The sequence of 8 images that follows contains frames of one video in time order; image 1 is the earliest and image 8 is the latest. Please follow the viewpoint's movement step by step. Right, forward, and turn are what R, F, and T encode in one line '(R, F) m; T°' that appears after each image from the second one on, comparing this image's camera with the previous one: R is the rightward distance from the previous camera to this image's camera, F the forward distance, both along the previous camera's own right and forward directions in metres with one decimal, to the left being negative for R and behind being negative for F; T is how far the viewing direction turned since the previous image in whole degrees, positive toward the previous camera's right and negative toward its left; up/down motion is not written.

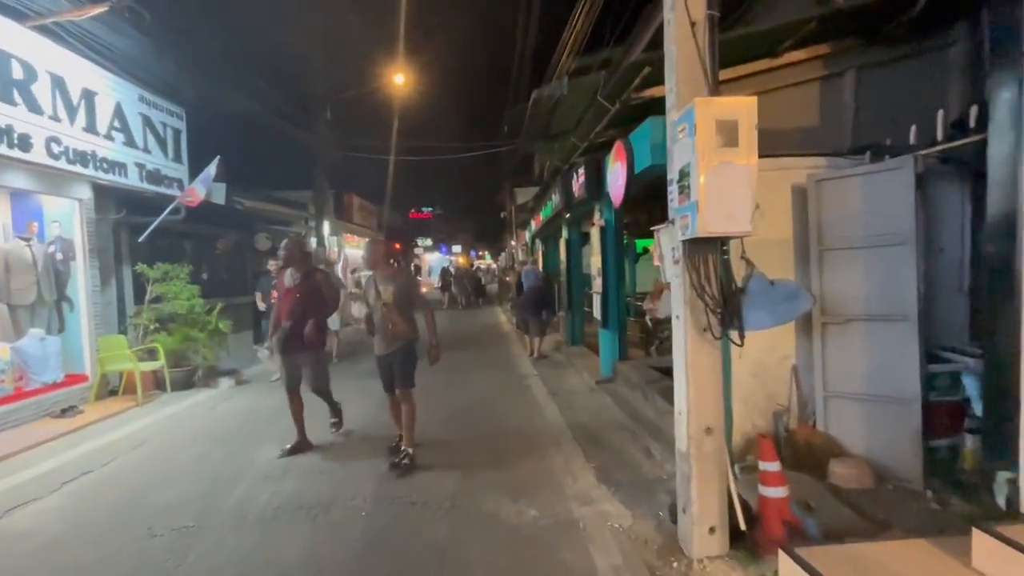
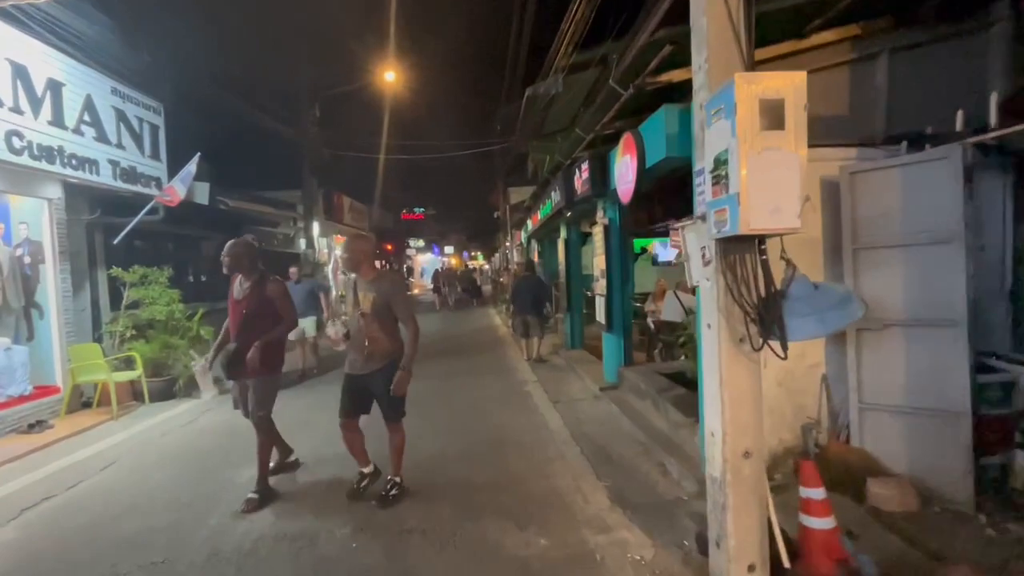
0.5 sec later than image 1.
(-0.1, +0.5) m; +1°
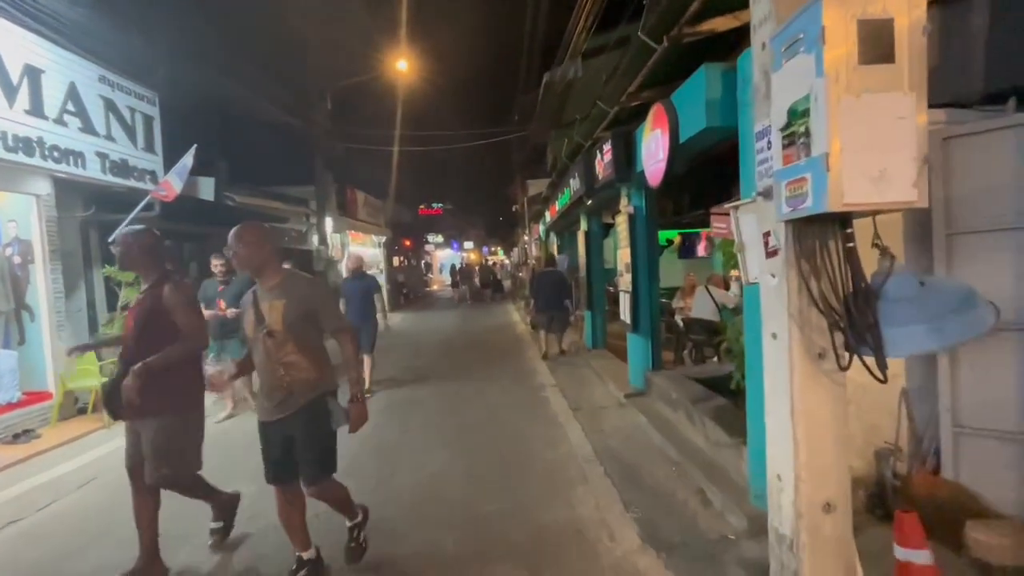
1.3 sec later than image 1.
(+0.1, +0.9) m; -2°
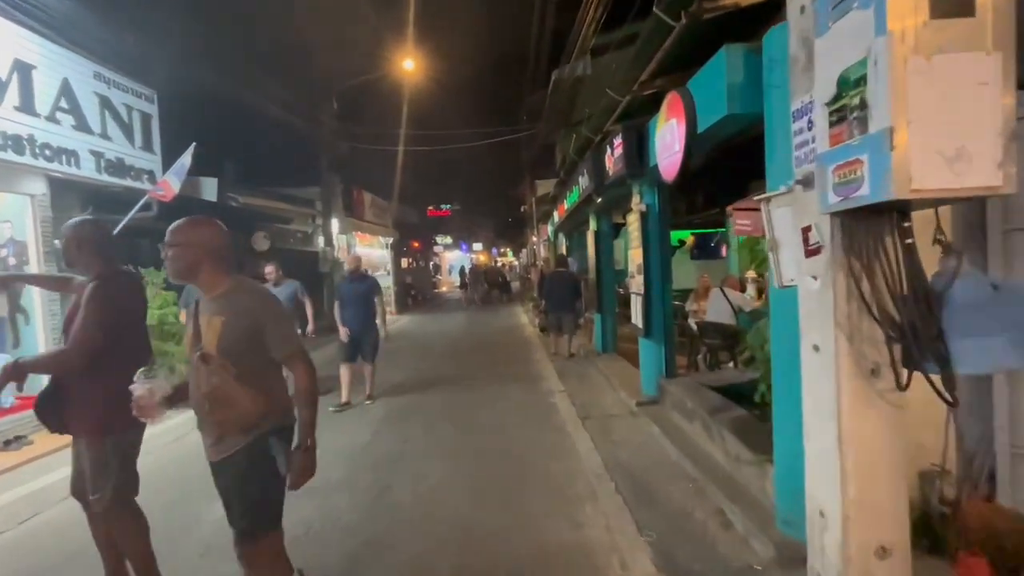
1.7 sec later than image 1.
(+0.1, +0.4) m; -1°
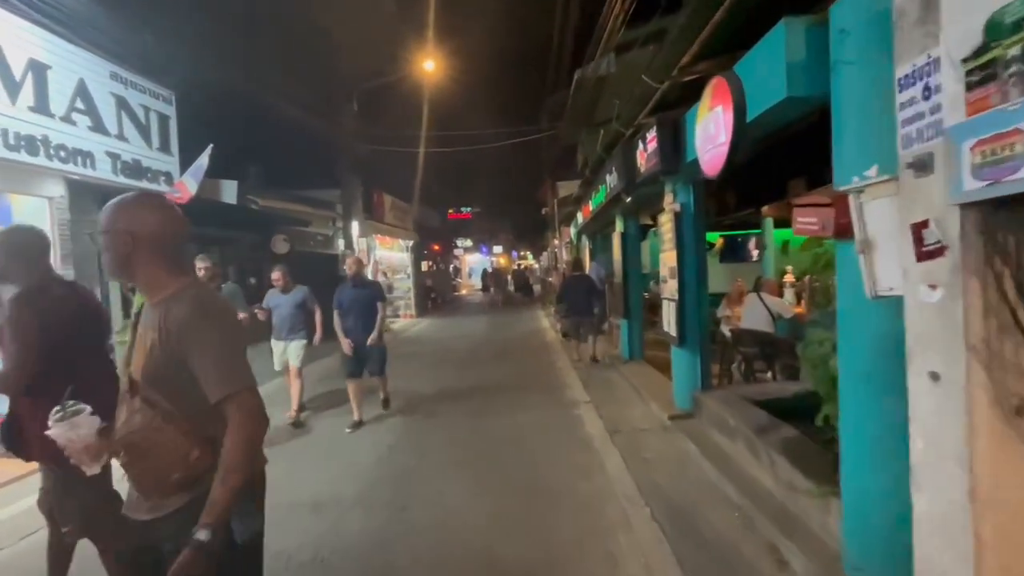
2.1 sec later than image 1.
(-0.1, +0.5) m; -2°
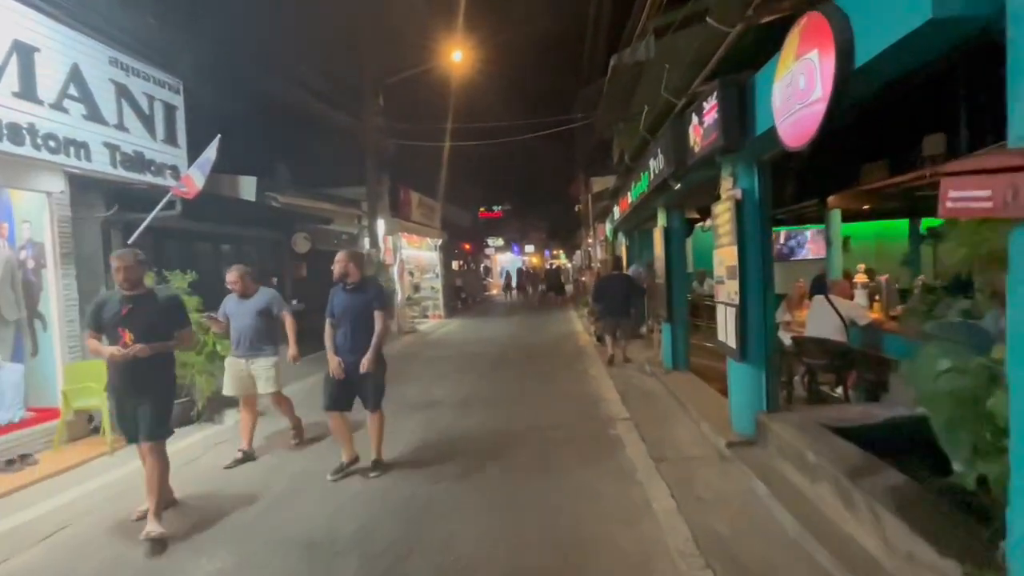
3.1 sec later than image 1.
(+0.1, +1.1) m; -4°
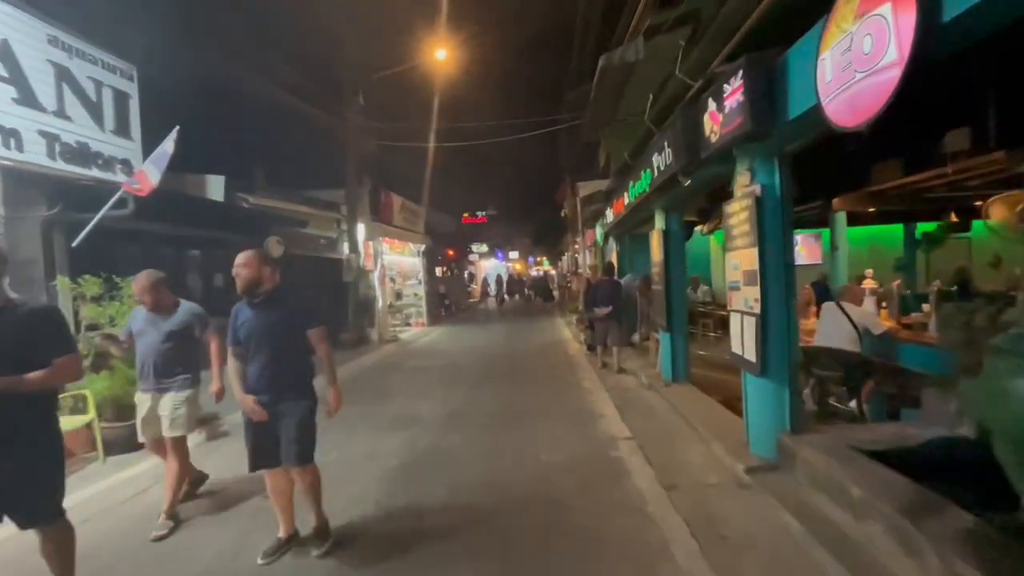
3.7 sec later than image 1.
(-0.1, +0.8) m; +2°
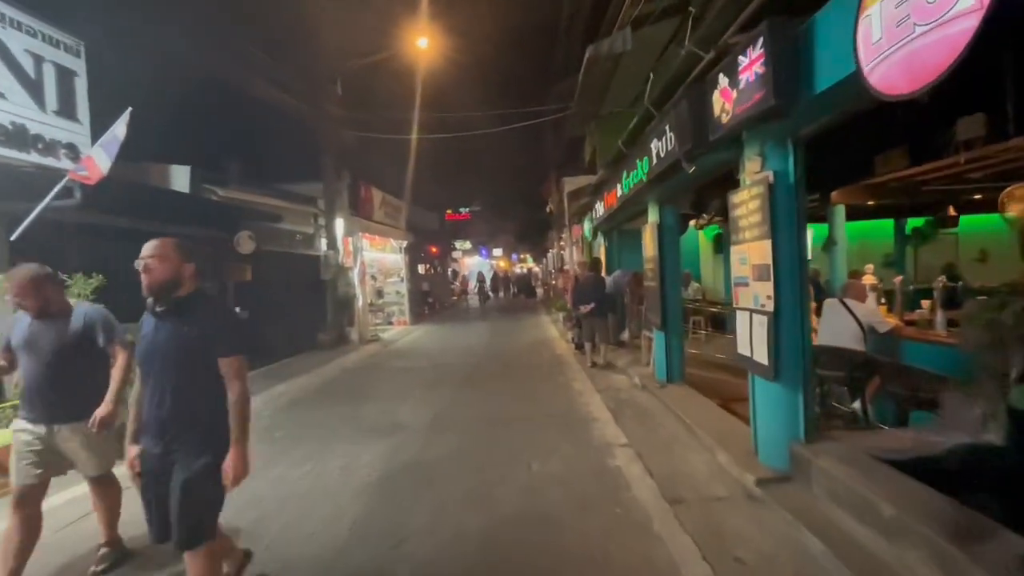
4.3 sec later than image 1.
(-0.1, +0.6) m; +2°
